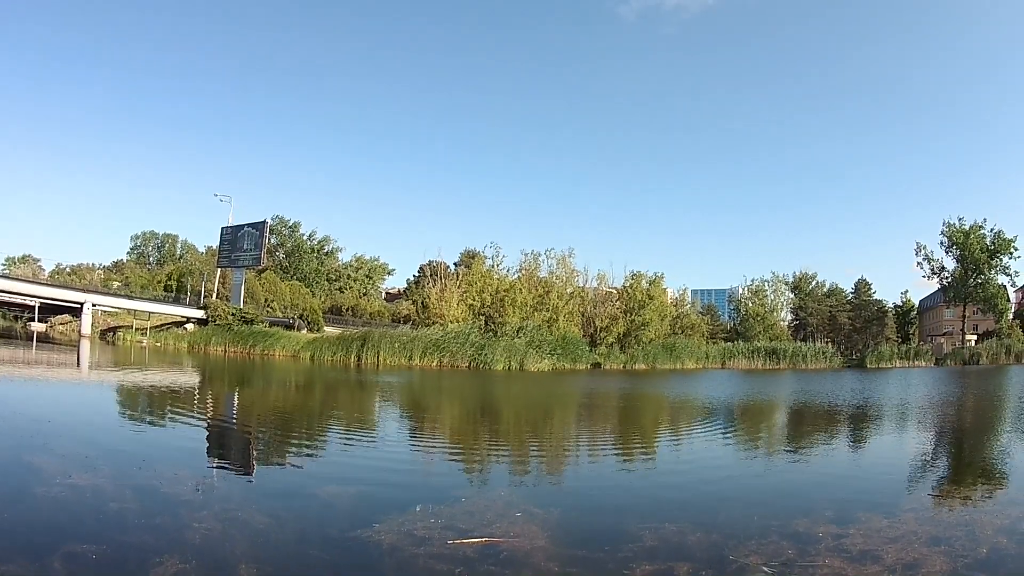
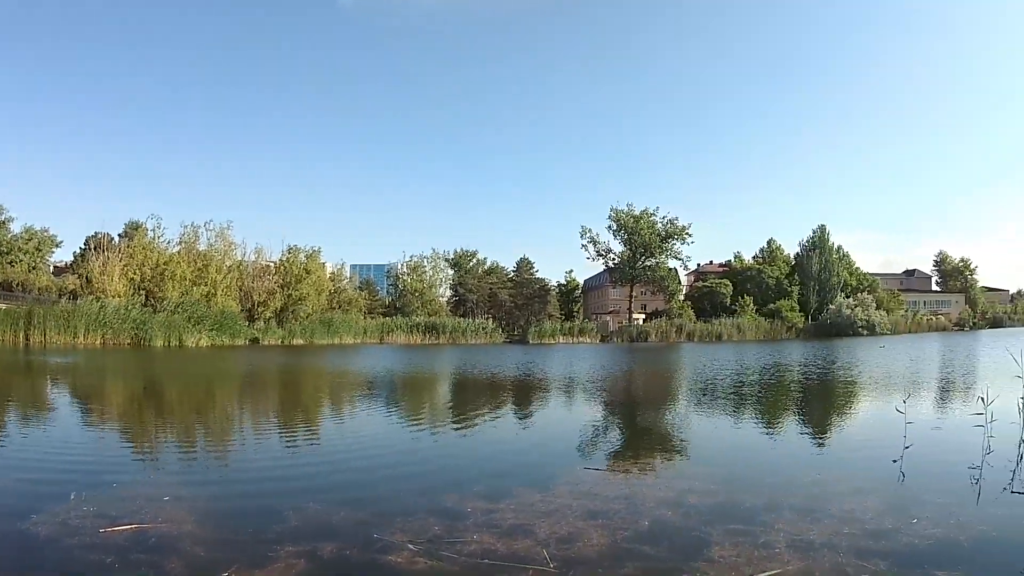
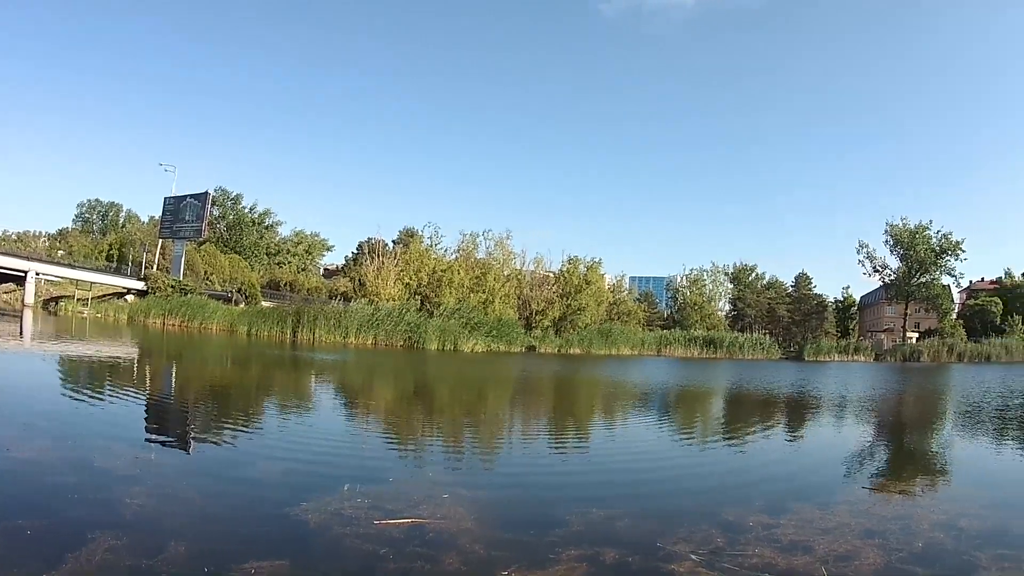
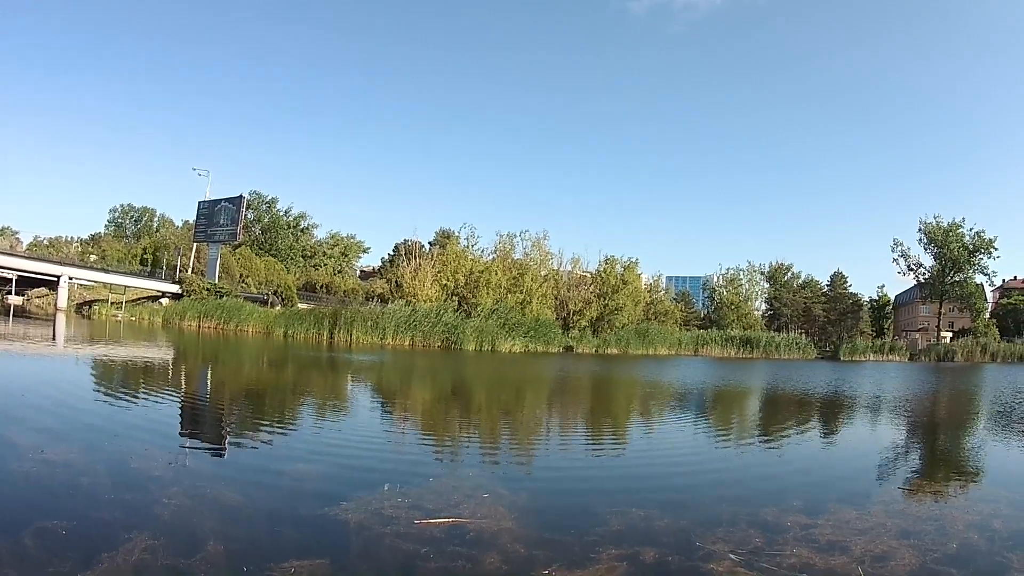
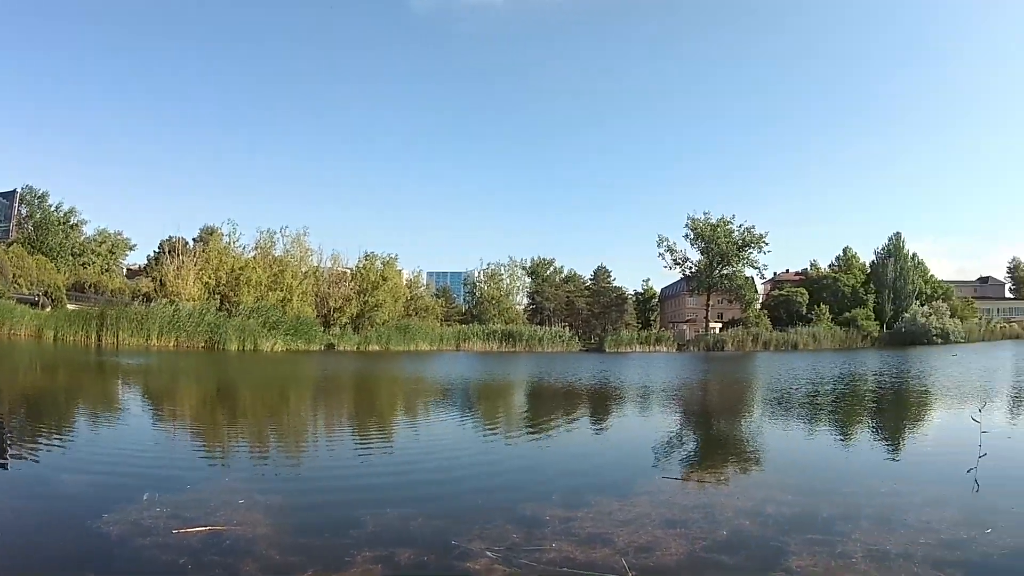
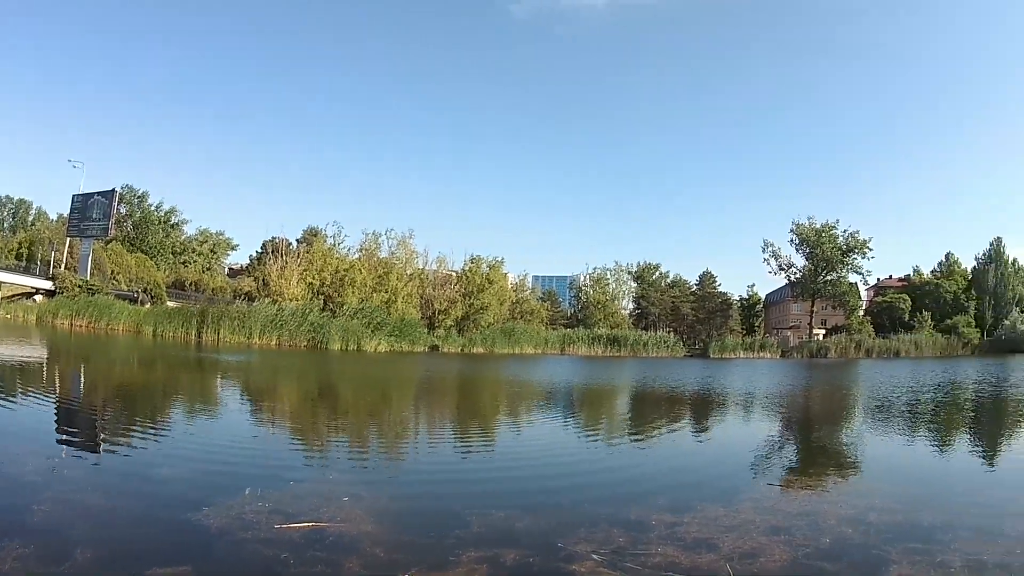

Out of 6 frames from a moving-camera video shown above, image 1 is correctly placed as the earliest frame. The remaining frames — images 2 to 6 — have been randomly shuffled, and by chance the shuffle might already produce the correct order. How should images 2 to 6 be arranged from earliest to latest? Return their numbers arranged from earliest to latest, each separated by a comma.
4, 3, 6, 5, 2
